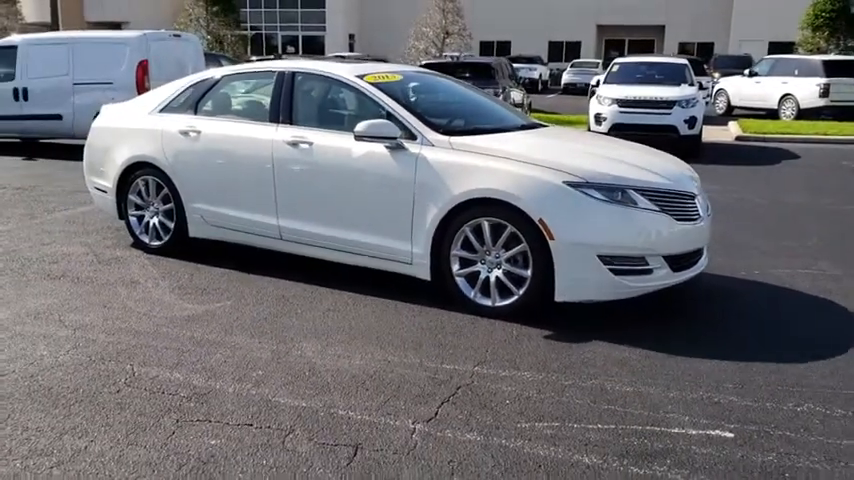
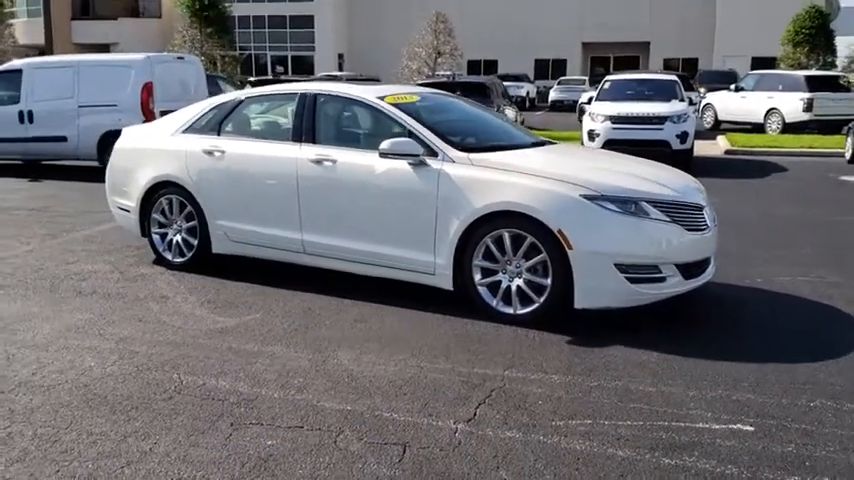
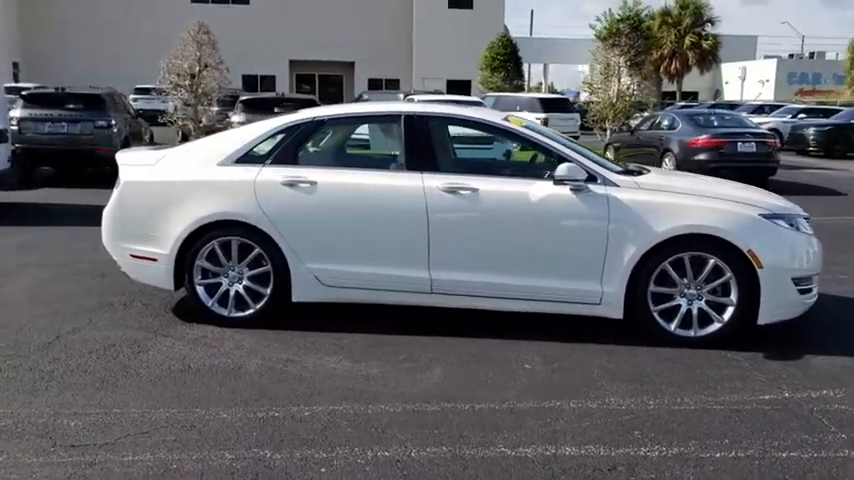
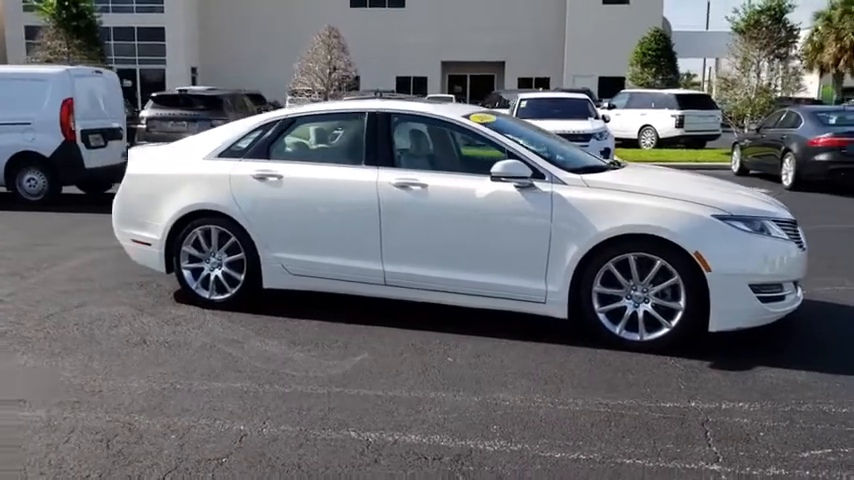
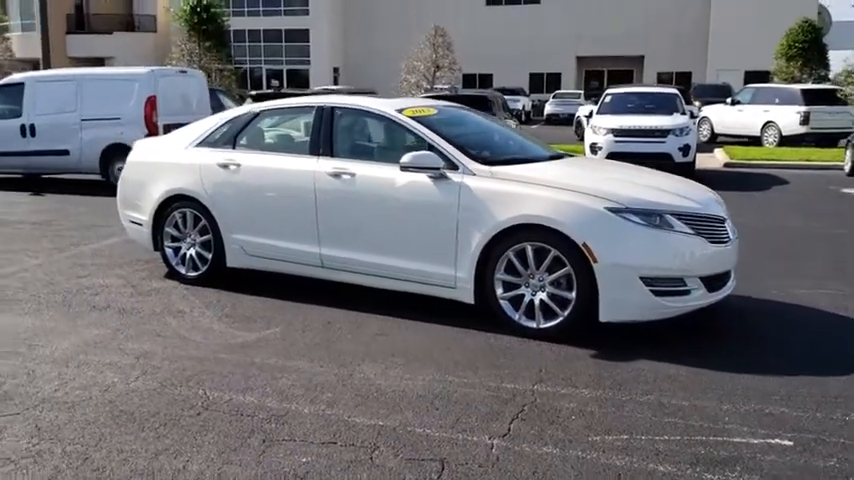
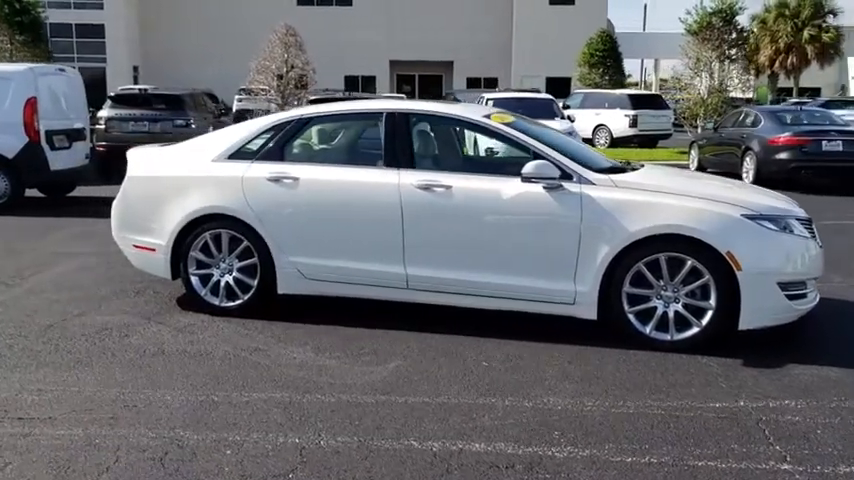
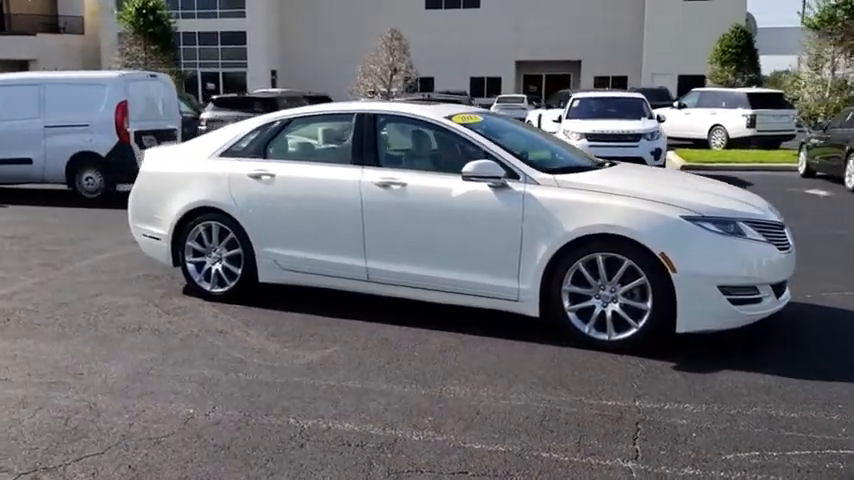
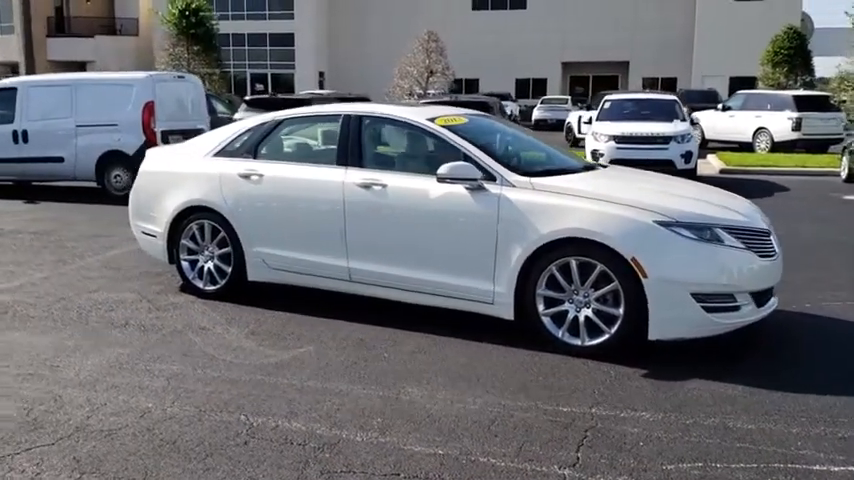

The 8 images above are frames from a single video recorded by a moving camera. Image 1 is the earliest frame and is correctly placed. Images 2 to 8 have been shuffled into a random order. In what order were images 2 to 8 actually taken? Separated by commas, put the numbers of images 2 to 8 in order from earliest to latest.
2, 5, 8, 7, 4, 6, 3
